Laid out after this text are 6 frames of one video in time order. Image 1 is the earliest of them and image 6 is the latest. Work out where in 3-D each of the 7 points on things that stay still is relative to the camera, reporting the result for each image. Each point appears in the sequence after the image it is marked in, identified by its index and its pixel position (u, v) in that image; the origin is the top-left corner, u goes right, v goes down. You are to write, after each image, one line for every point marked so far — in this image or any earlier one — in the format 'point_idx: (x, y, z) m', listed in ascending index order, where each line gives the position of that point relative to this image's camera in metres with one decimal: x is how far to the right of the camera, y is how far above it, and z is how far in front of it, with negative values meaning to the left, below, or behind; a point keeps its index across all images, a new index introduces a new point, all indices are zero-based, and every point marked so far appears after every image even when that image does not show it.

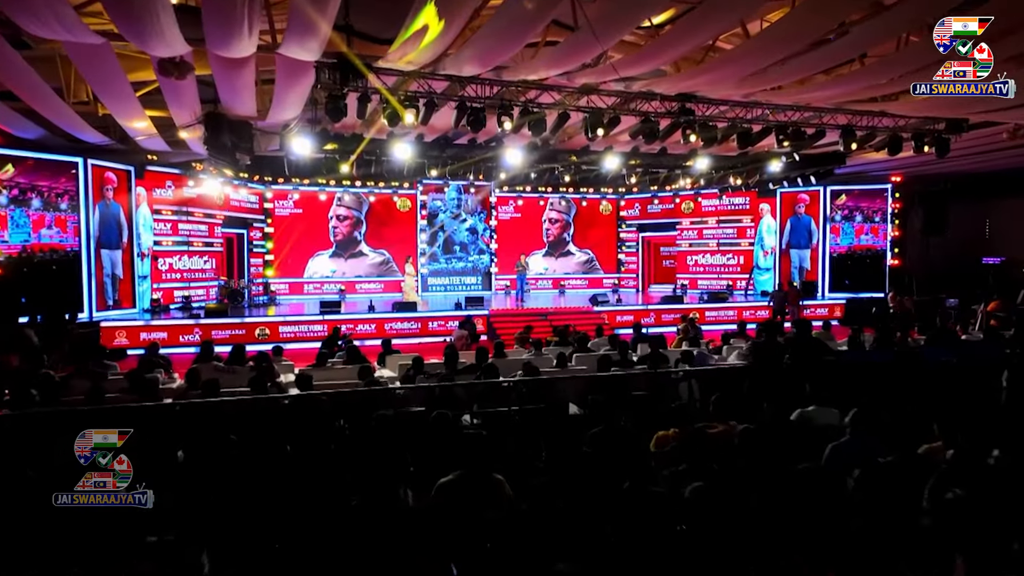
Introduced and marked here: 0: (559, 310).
0: (+1.1, -0.5, +18.2) m
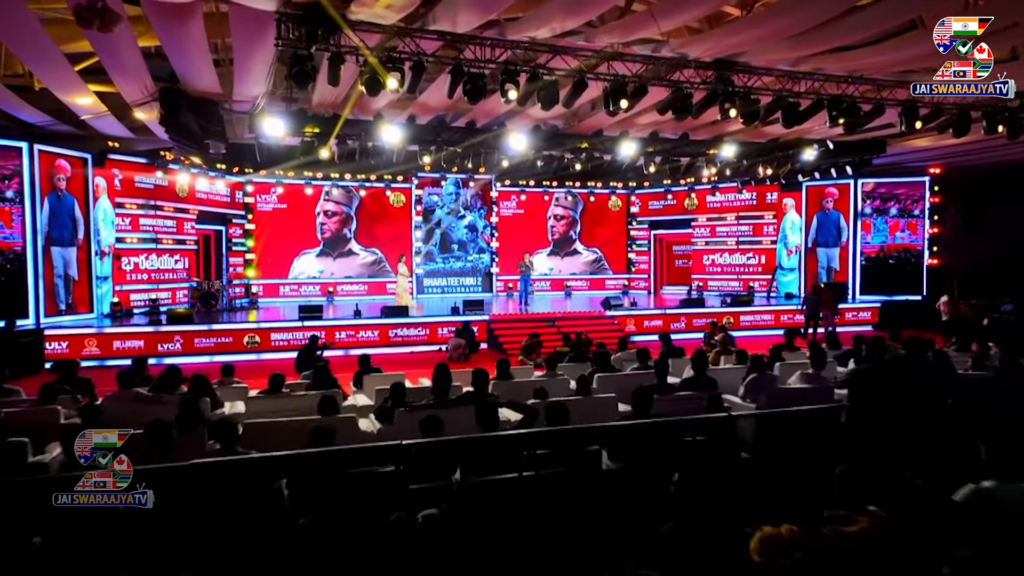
0: (+1.2, -0.6, +16.3) m
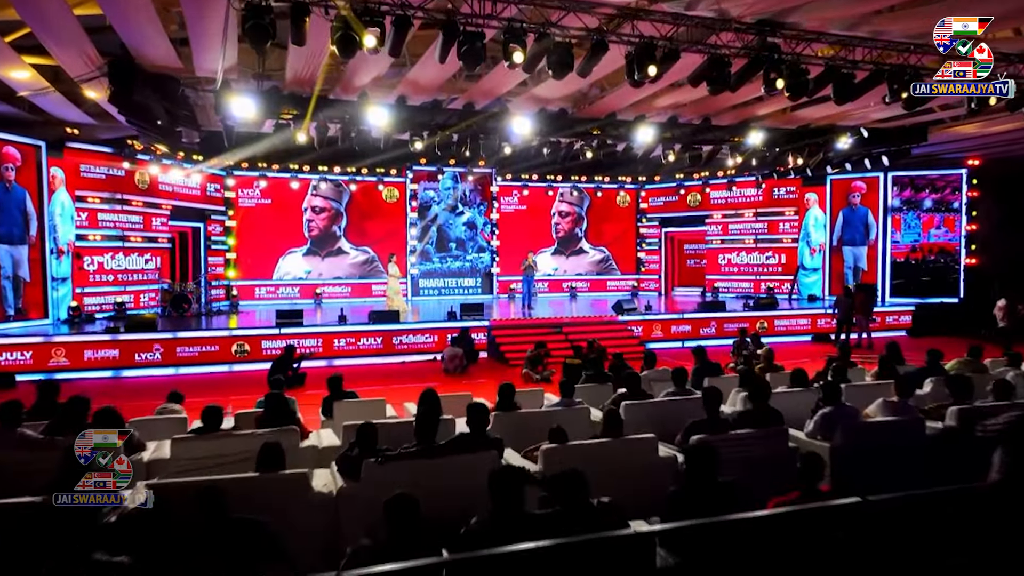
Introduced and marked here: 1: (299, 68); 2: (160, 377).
0: (+1.3, -0.6, +14.8) m
1: (-2.9, +3.0, +9.8) m
2: (-6.0, -1.5, +12.4) m
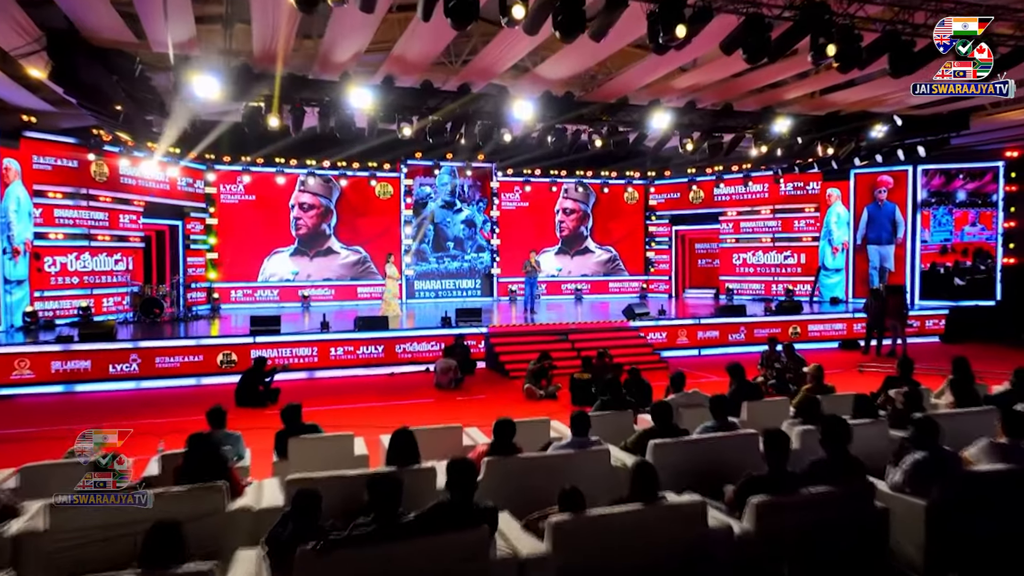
0: (+1.3, -0.7, +13.5) m
1: (-2.9, +2.9, +8.5) m
2: (-6.0, -1.6, +11.1) m
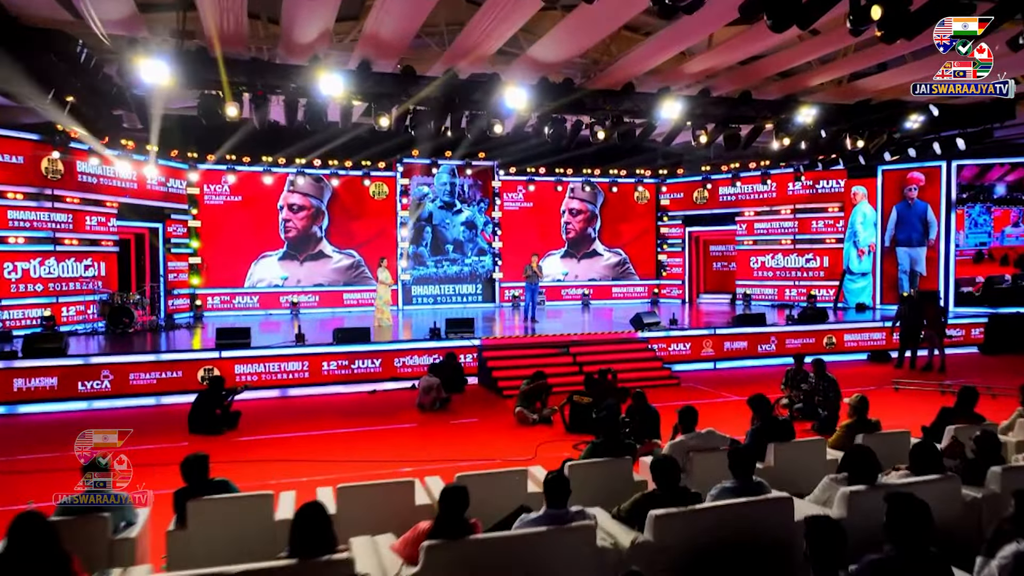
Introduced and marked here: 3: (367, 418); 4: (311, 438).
0: (+1.2, -0.8, +12.3) m
1: (-3.0, +2.8, +7.4) m
2: (-6.1, -1.7, +10.1) m
3: (-1.9, -1.7, +9.6) m
4: (-2.4, -1.8, +8.6) m
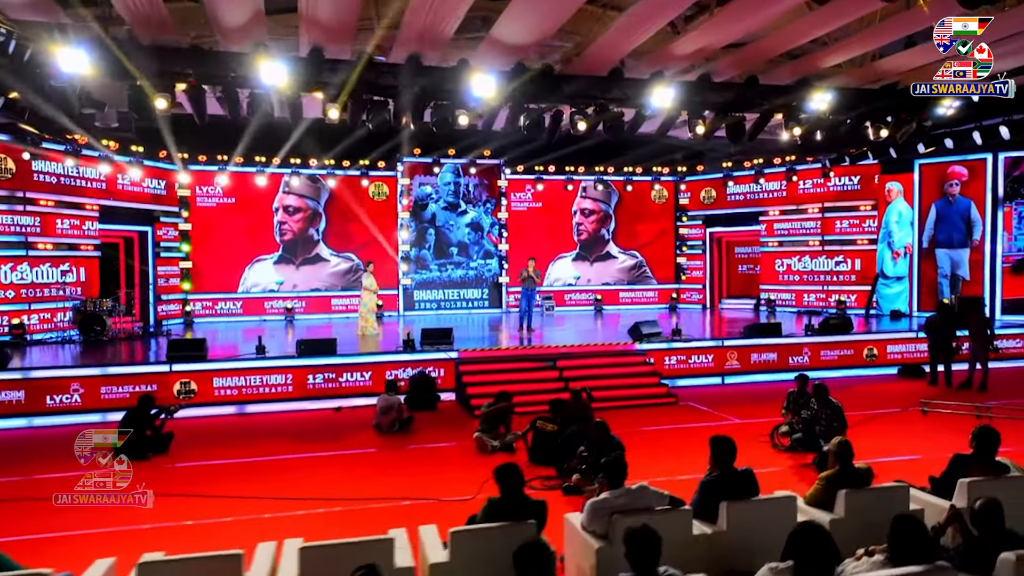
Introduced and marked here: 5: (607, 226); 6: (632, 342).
0: (+1.0, -0.9, +11.2) m
1: (-3.6, +2.7, +6.6) m
2: (-6.5, -1.8, +9.4) m
3: (-2.3, -1.8, +8.7) m
4: (-2.8, -1.9, +7.7) m
5: (+2.6, +1.6, +19.5) m
6: (+1.9, -0.9, +11.6) m
